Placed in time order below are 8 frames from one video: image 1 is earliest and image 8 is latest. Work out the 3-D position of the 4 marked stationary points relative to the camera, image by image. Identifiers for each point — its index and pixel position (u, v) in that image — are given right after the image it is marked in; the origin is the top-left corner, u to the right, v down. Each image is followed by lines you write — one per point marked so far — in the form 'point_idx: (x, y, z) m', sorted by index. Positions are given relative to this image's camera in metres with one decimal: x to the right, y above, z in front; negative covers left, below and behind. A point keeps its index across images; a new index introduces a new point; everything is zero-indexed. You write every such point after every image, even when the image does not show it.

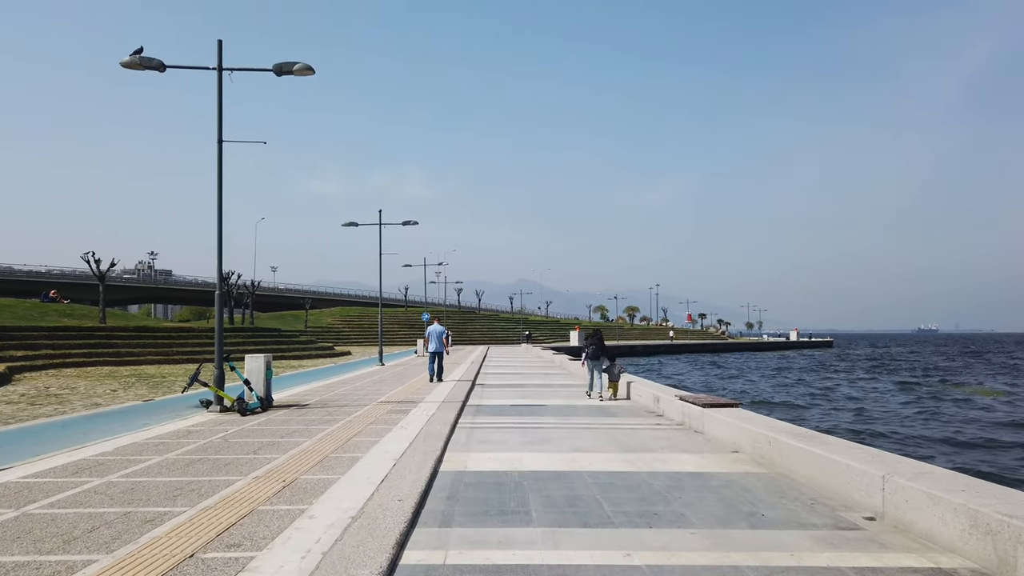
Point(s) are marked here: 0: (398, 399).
0: (-2.4, -2.3, +15.5) m
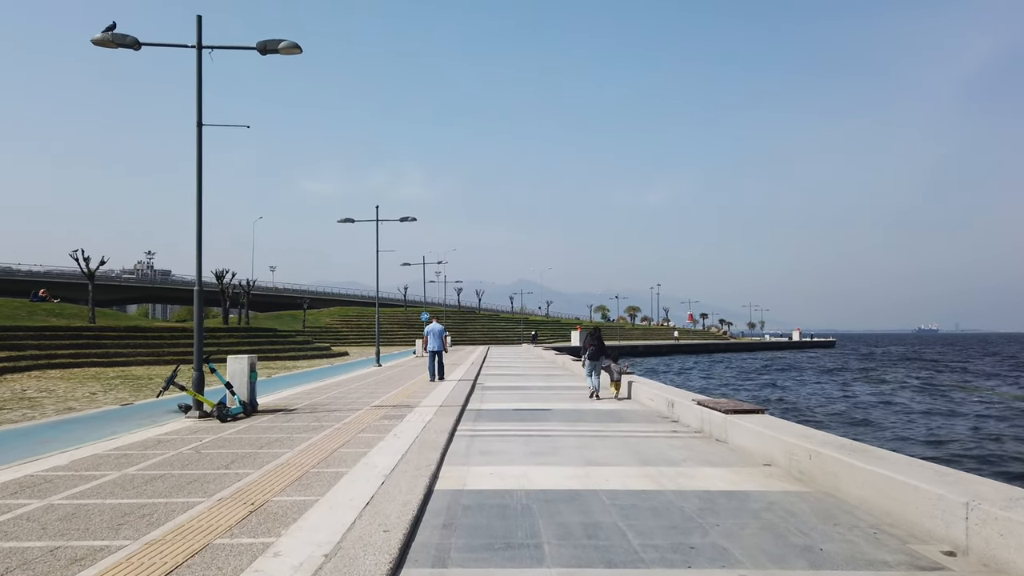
0: (-2.3, -2.2, +14.5) m
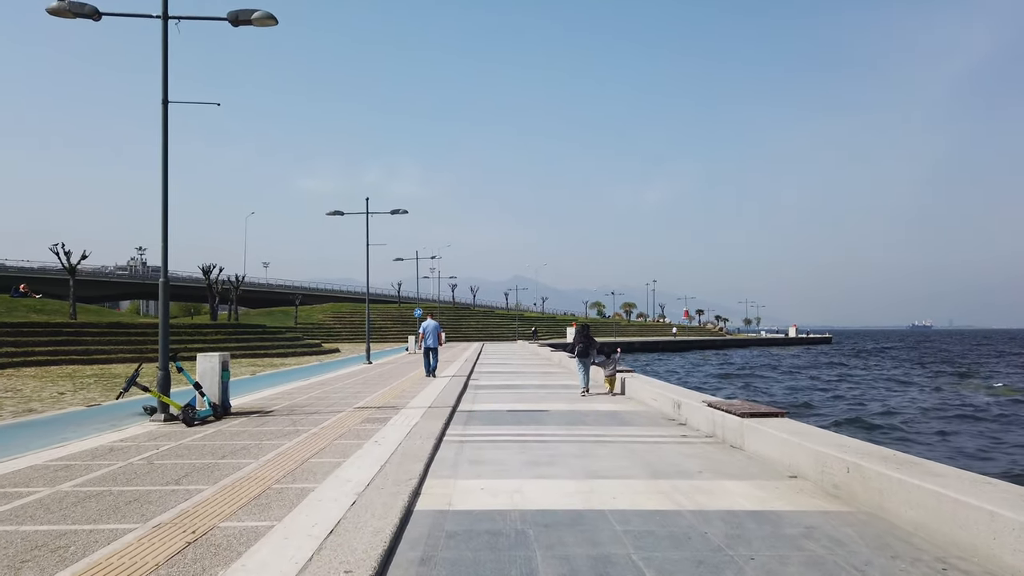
0: (-2.4, -2.1, +13.5) m
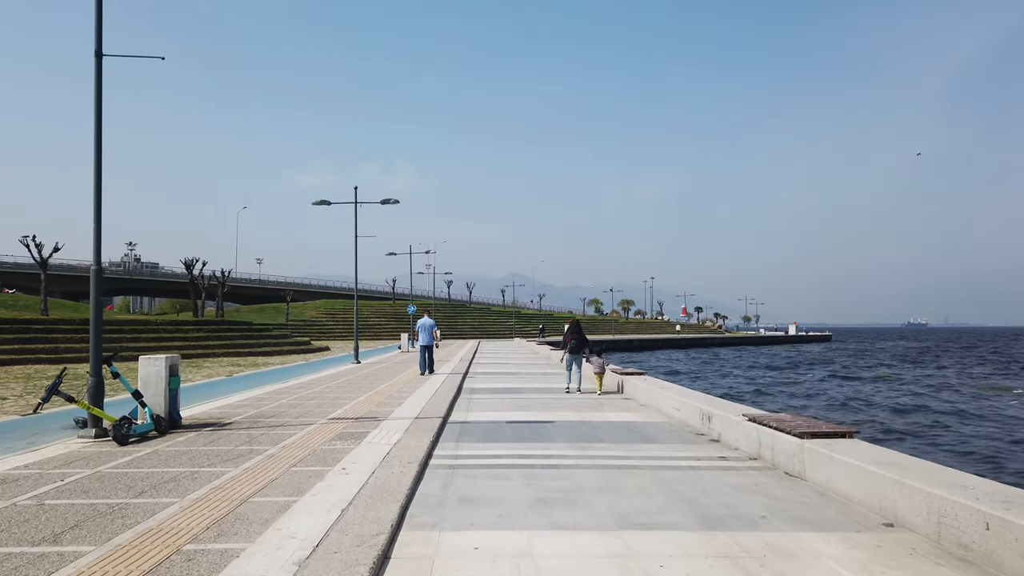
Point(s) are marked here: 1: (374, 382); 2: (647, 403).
0: (-2.4, -2.0, +11.7) m
1: (-3.6, -2.4, +19.5) m
2: (+2.5, -2.1, +13.9) m
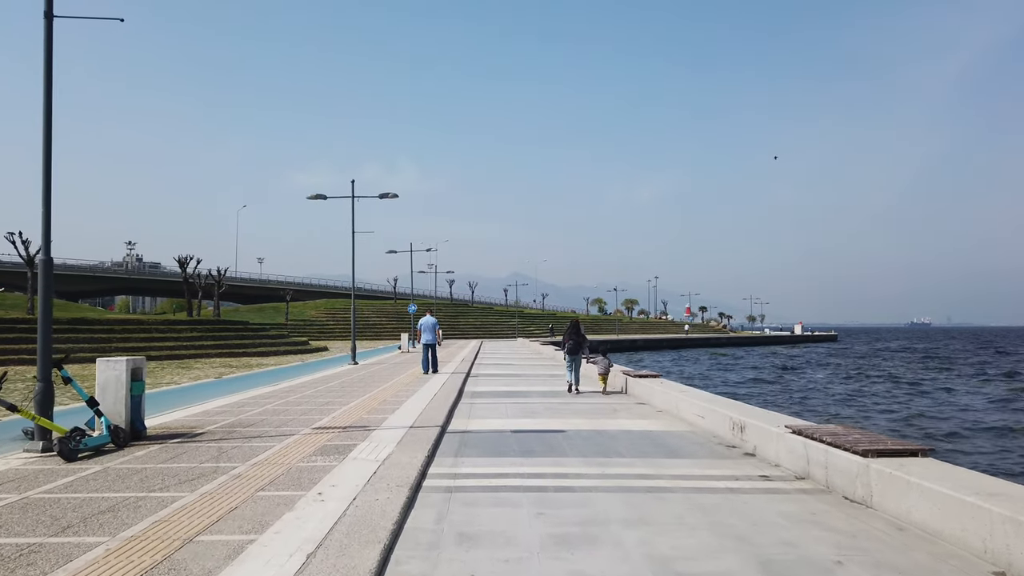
0: (-2.3, -1.9, +10.5) m
1: (-3.4, -2.3, +18.3) m
2: (+2.6, -2.0, +12.7) m
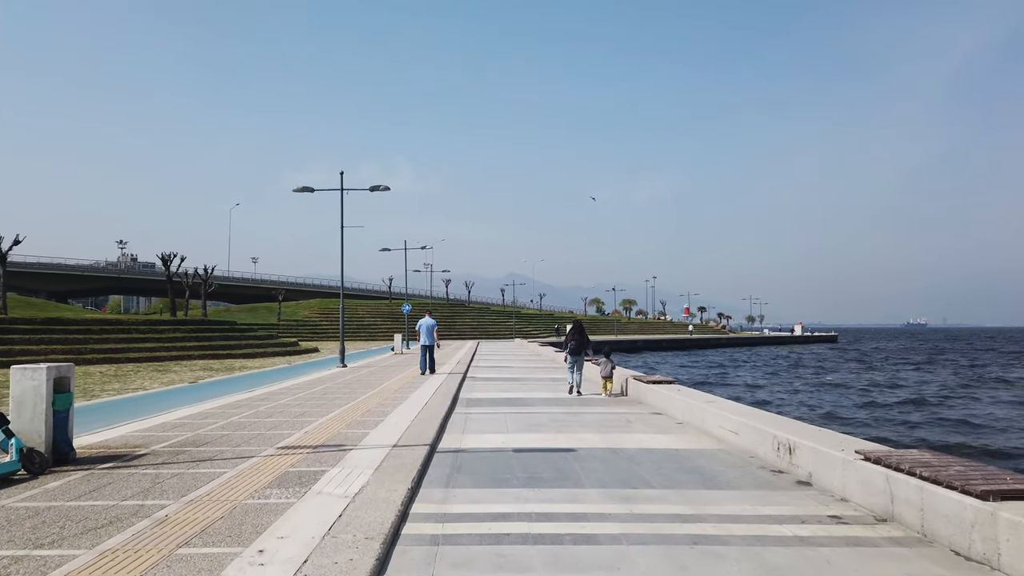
0: (-2.3, -1.8, +8.9) m
1: (-3.5, -2.3, +16.7) m
2: (+2.6, -2.0, +11.2) m
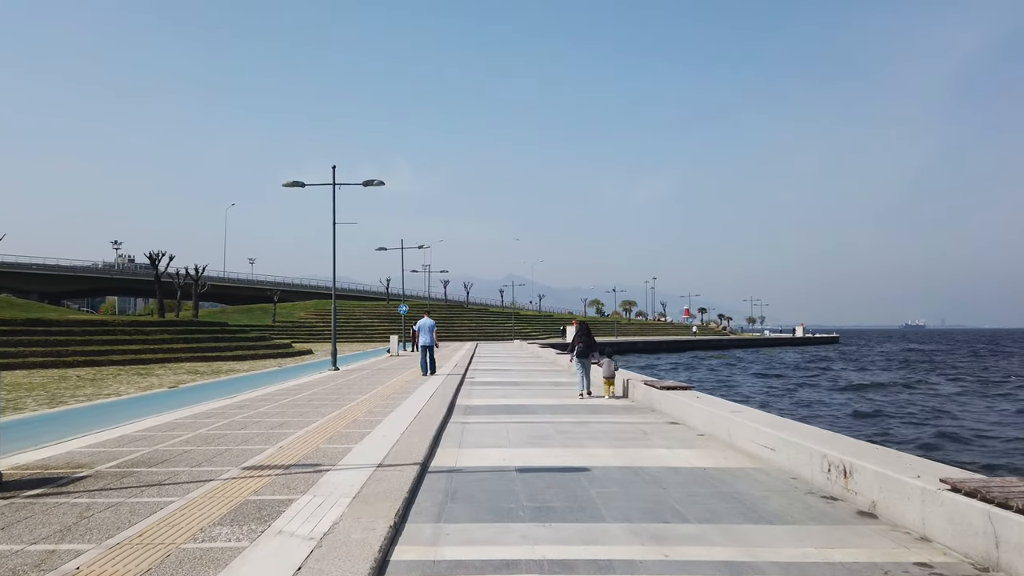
0: (-2.3, -1.7, +7.7) m
1: (-3.4, -2.2, +15.5) m
2: (+2.6, -1.9, +10.0) m
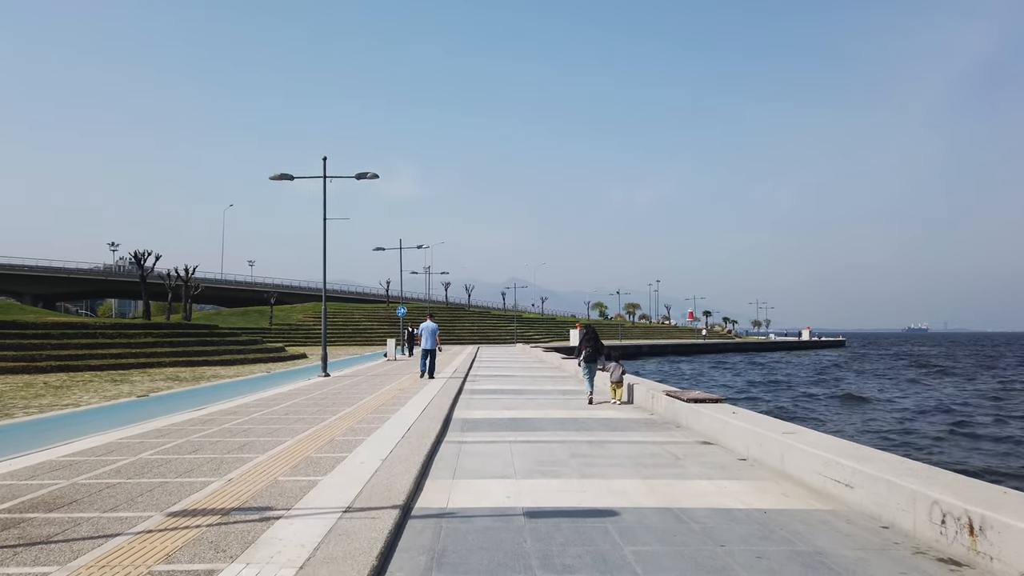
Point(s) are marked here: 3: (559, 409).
0: (-2.2, -1.7, +6.1) m
1: (-3.4, -2.2, +13.9) m
2: (+2.7, -1.9, +8.3) m
3: (+0.9, -2.3, +14.6) m
